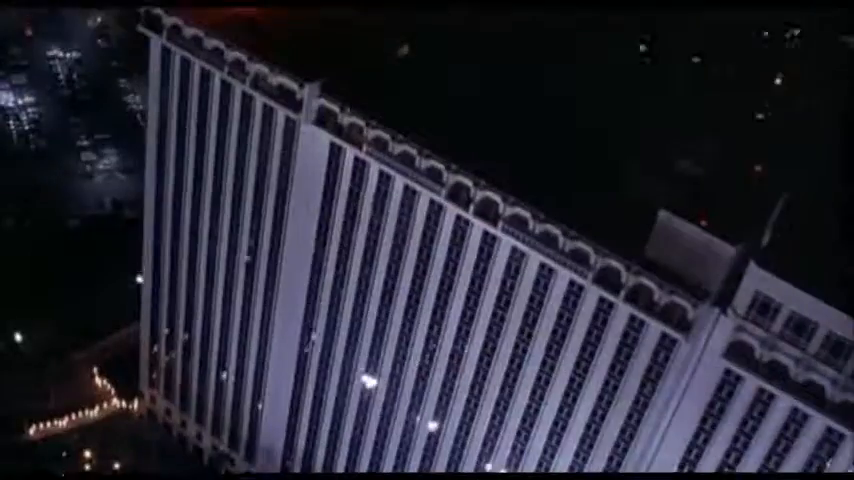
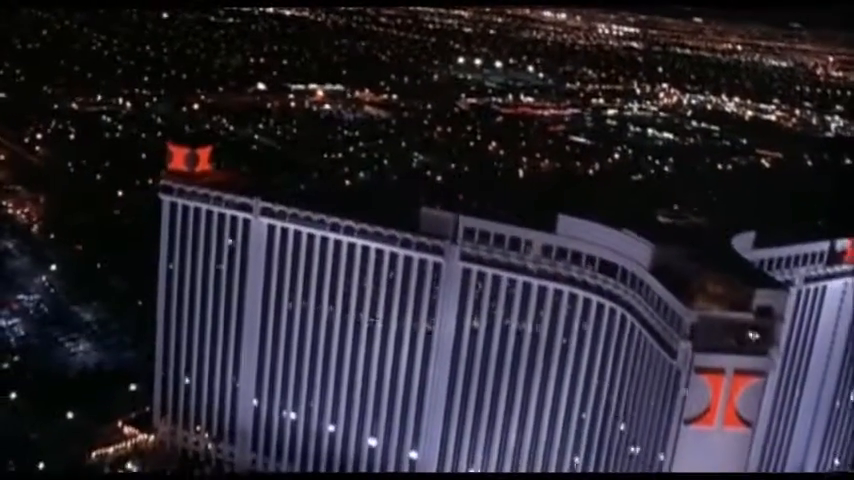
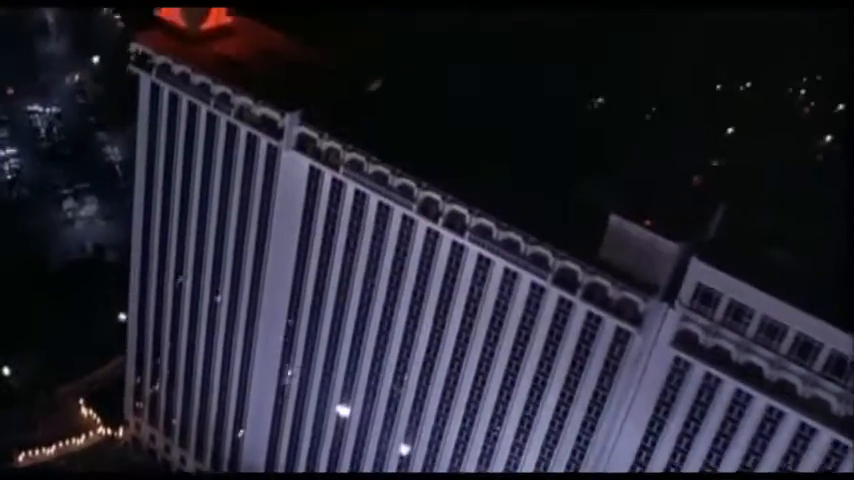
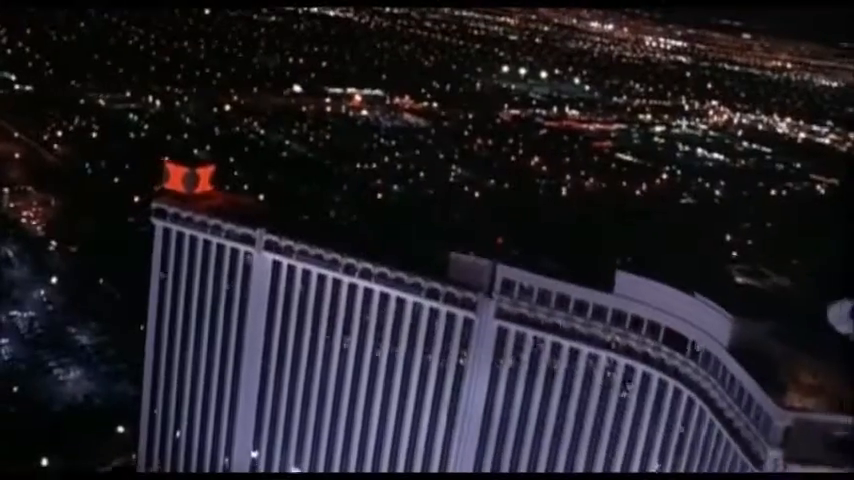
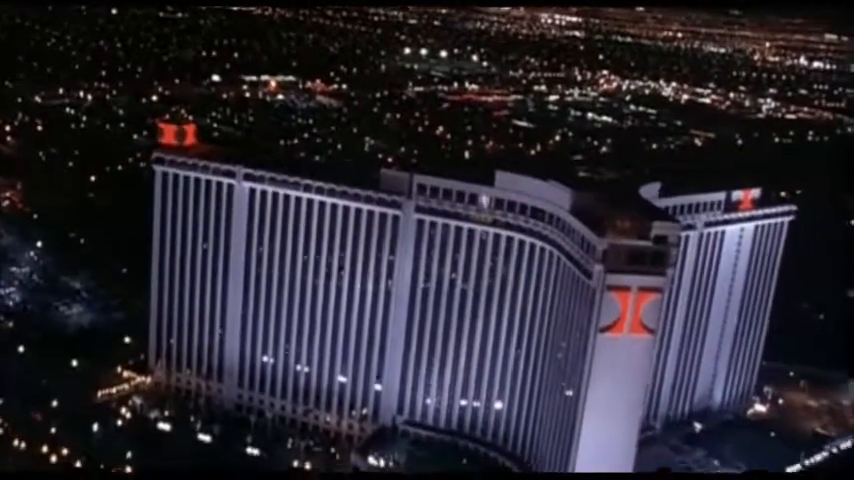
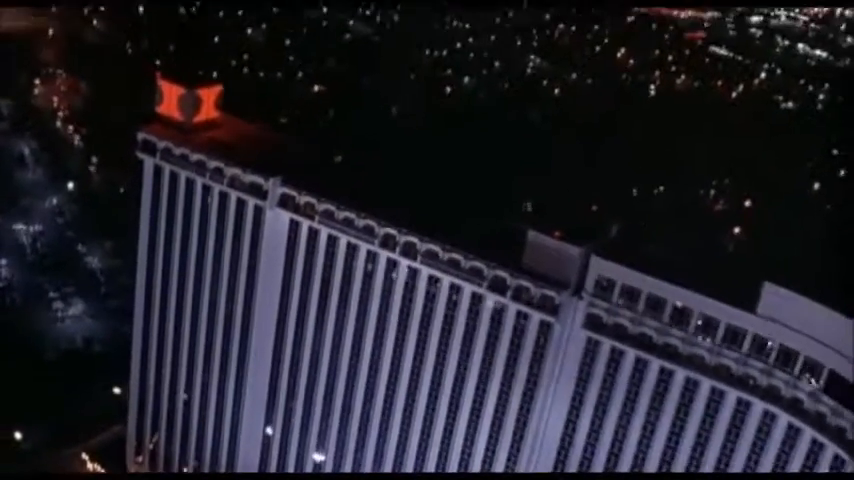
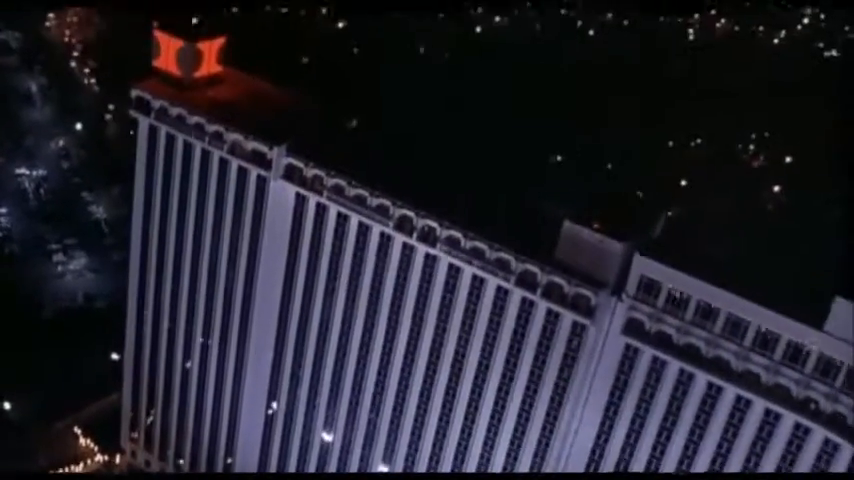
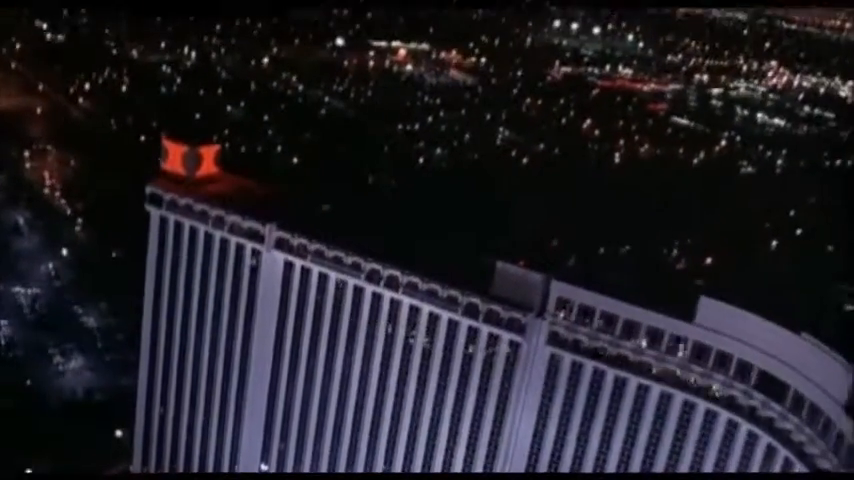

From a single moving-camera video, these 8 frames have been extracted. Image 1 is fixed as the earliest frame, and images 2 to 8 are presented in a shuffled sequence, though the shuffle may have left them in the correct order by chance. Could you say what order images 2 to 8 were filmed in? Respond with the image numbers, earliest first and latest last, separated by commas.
3, 7, 6, 8, 4, 2, 5
